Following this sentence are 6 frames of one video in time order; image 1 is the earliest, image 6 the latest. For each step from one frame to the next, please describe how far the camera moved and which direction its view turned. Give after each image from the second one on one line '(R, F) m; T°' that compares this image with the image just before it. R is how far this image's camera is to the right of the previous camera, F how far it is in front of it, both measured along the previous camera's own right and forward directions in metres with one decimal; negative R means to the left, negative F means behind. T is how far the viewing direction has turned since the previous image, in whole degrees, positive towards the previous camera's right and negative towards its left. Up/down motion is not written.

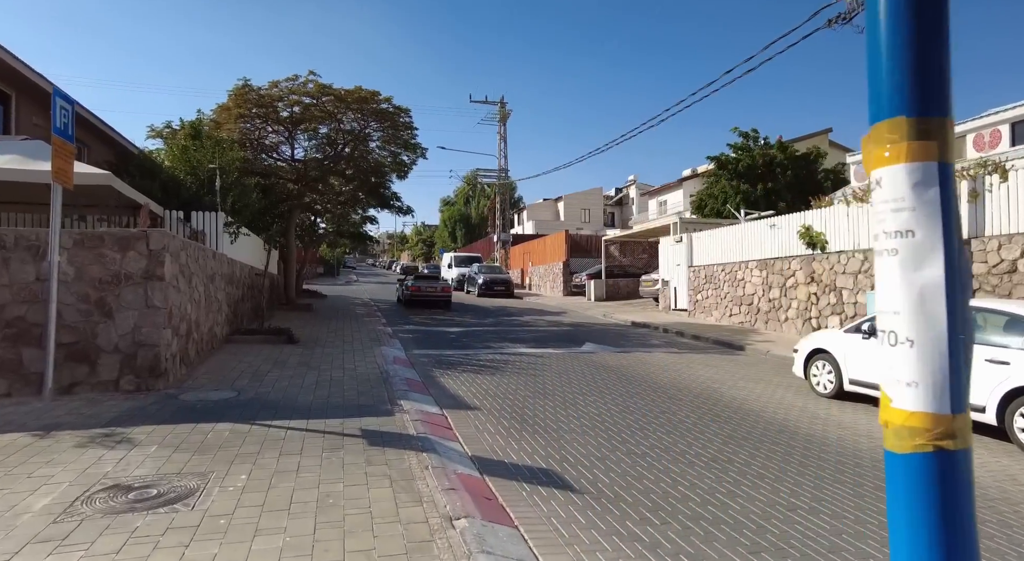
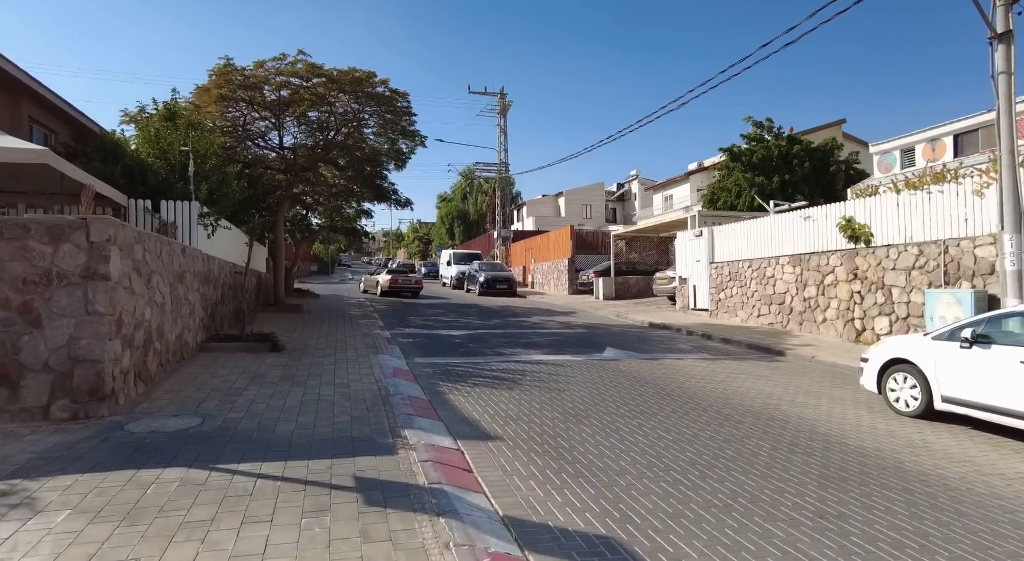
(-0.3, +1.5) m; 0°
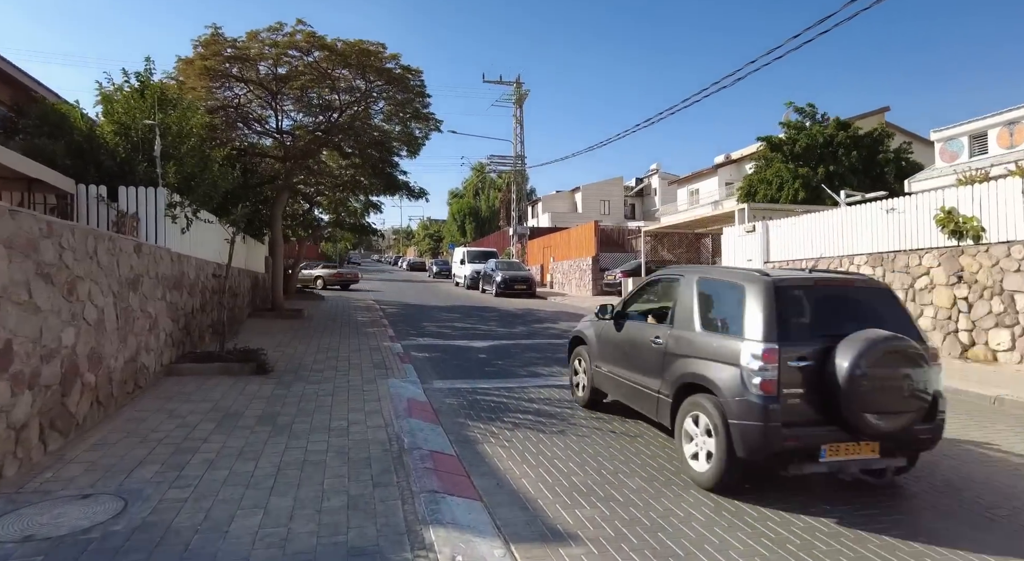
(-0.5, +2.1) m; -1°
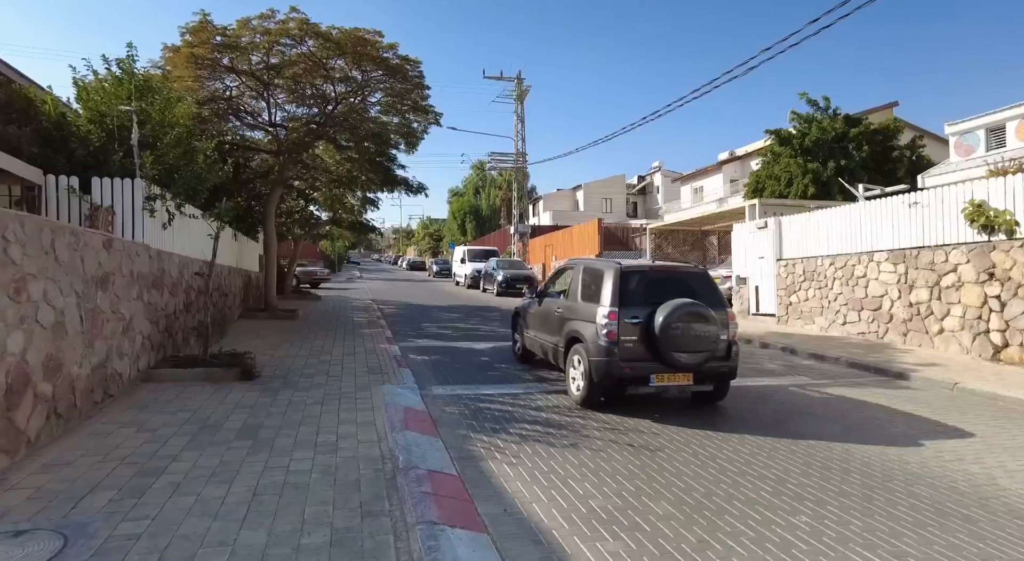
(-0.1, +0.6) m; 0°
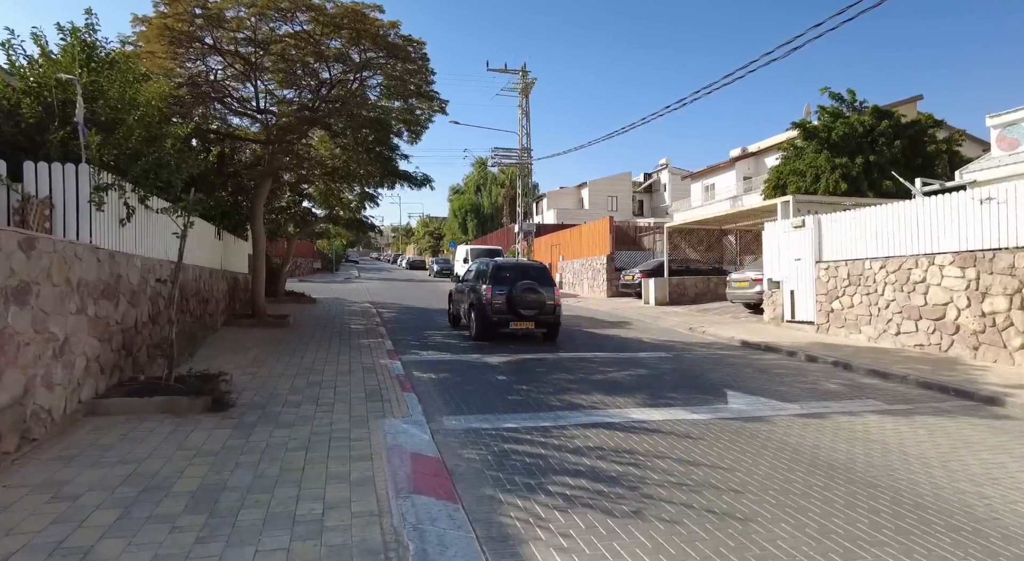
(-0.3, +1.5) m; 0°
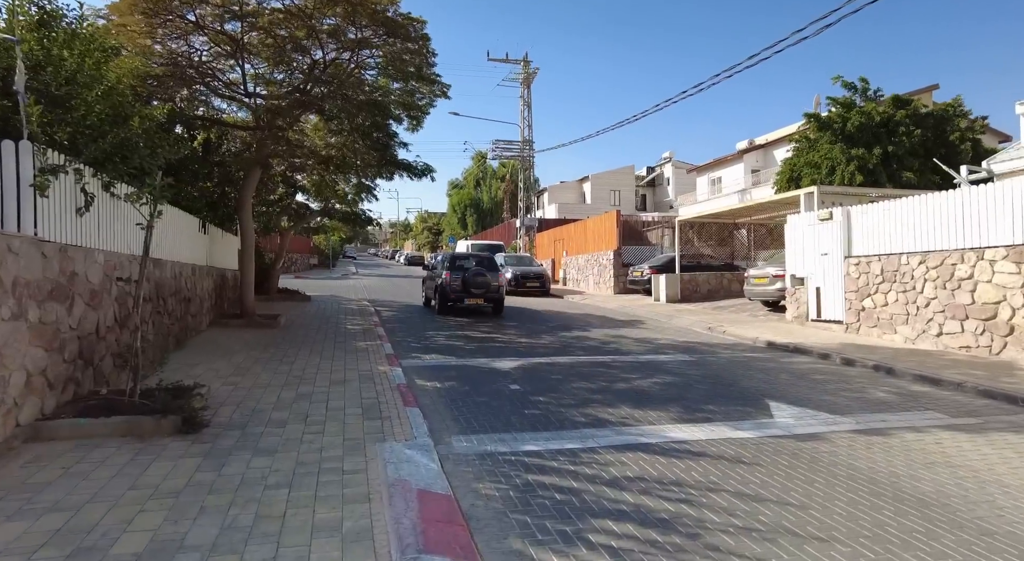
(-0.2, +1.0) m; 0°
